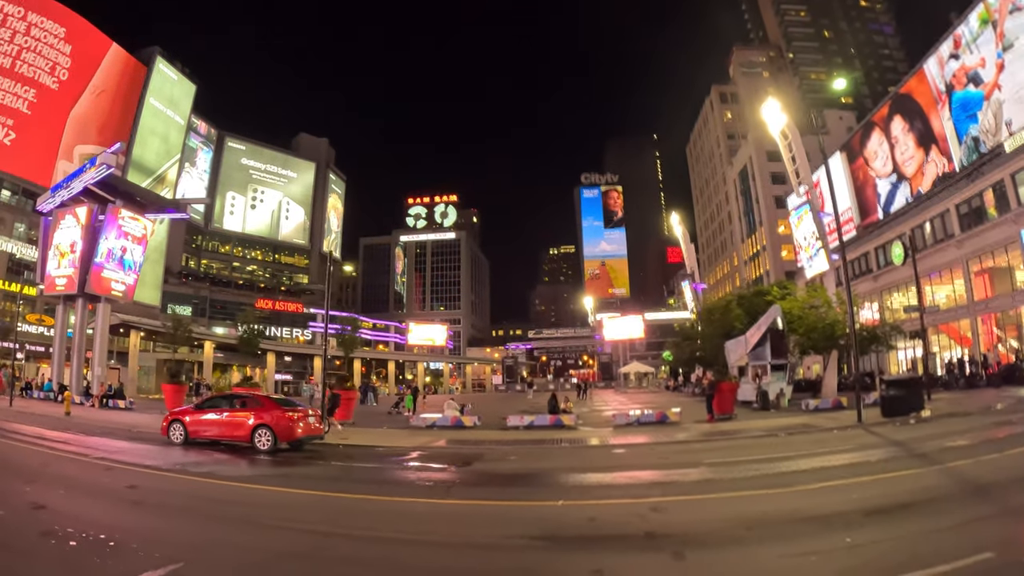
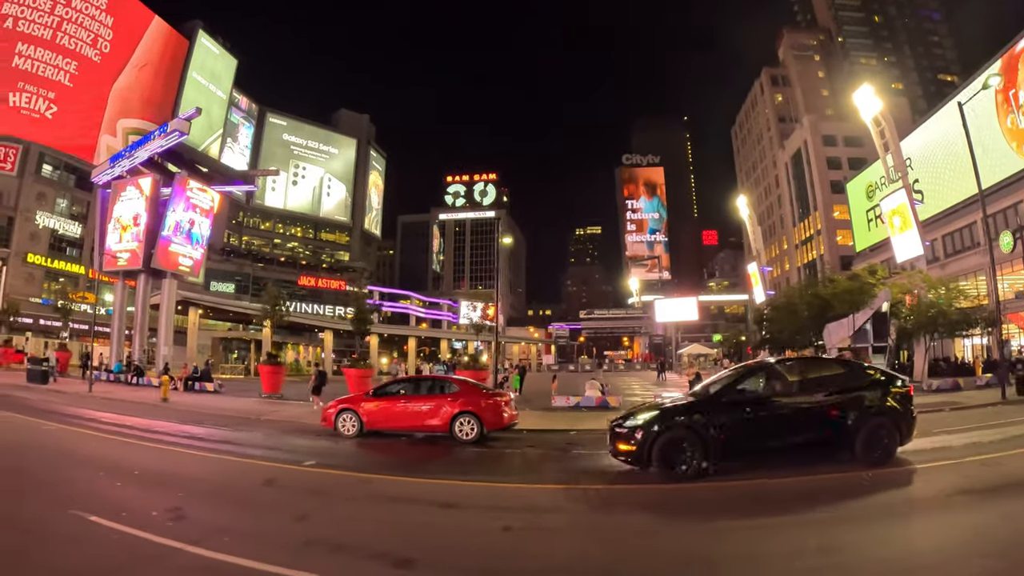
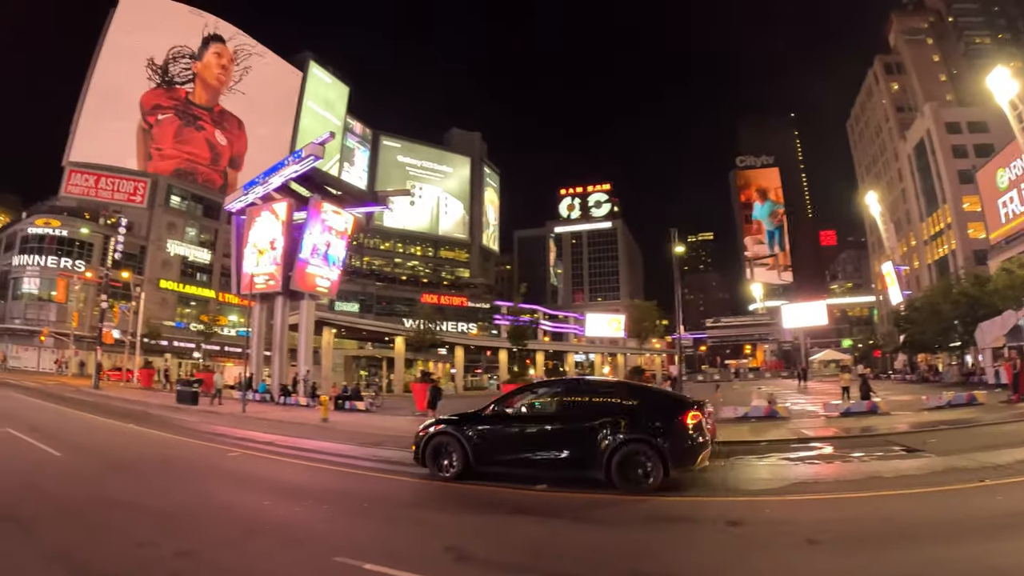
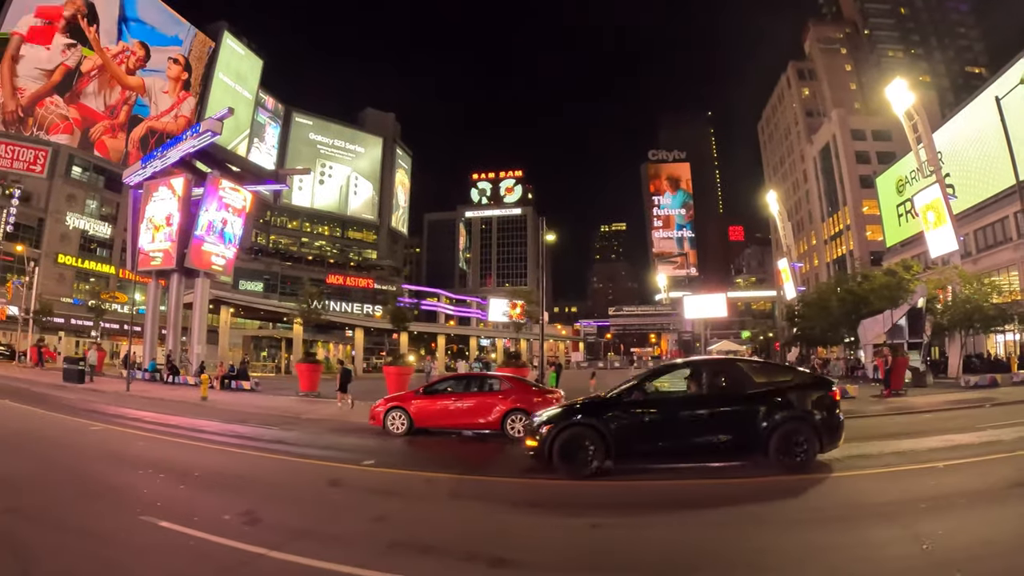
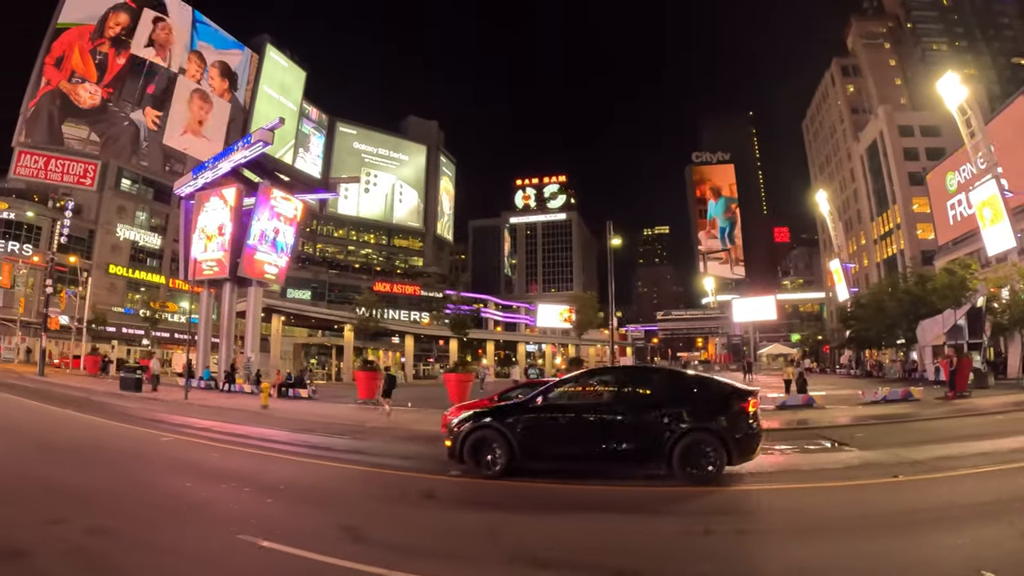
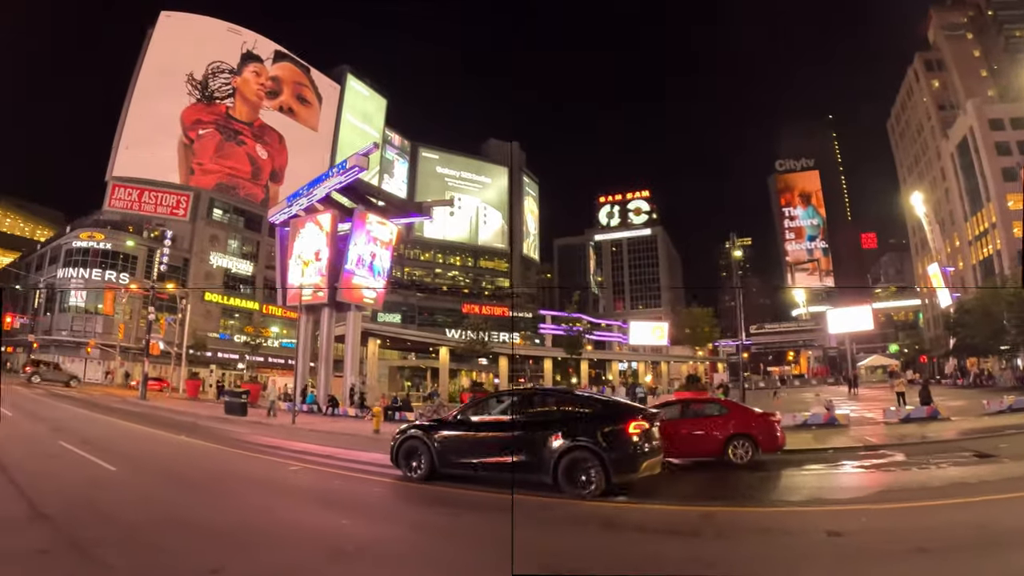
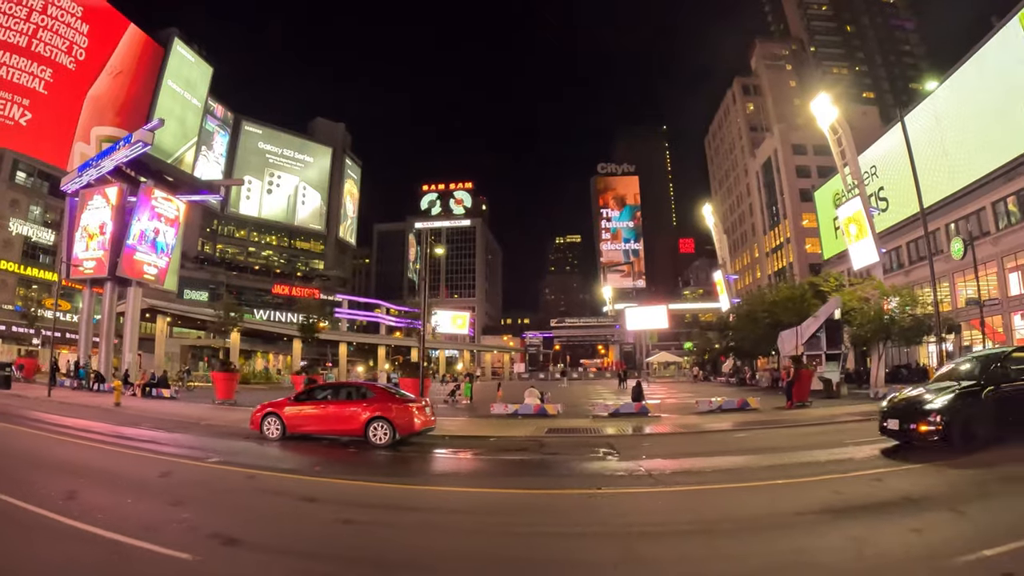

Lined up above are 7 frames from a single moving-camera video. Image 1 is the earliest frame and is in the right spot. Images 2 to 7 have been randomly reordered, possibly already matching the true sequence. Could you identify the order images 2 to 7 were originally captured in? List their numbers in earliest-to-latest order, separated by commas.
7, 2, 4, 5, 3, 6
